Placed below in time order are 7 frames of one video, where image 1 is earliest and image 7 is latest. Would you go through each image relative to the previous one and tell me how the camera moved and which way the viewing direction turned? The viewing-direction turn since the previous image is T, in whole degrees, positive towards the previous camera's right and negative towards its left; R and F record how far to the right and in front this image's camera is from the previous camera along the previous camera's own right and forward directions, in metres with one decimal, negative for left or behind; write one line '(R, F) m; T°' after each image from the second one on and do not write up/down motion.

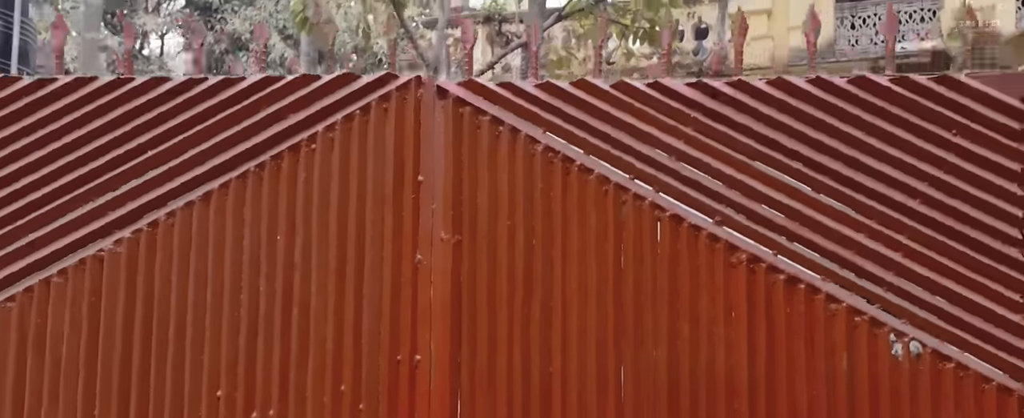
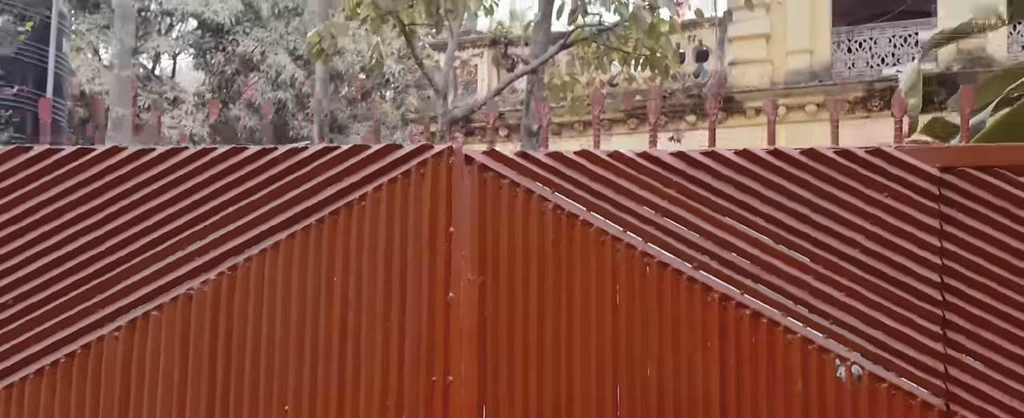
(0.0, -0.4) m; 0°
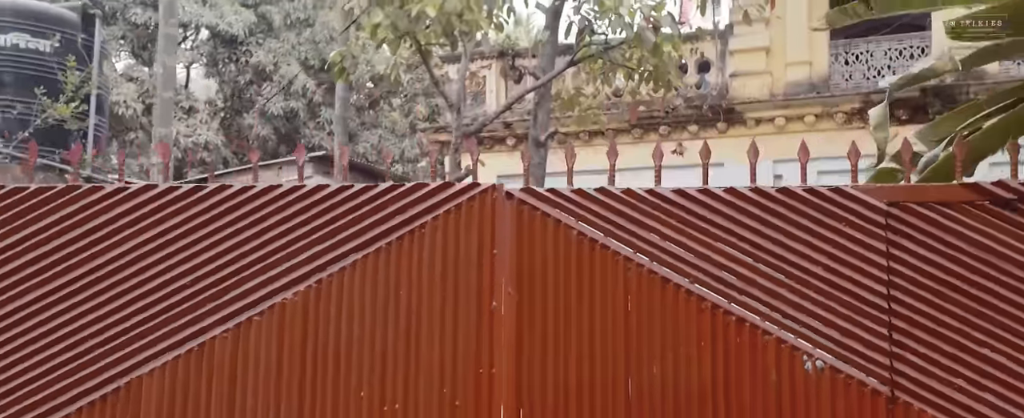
(-0.1, -0.5) m; 0°
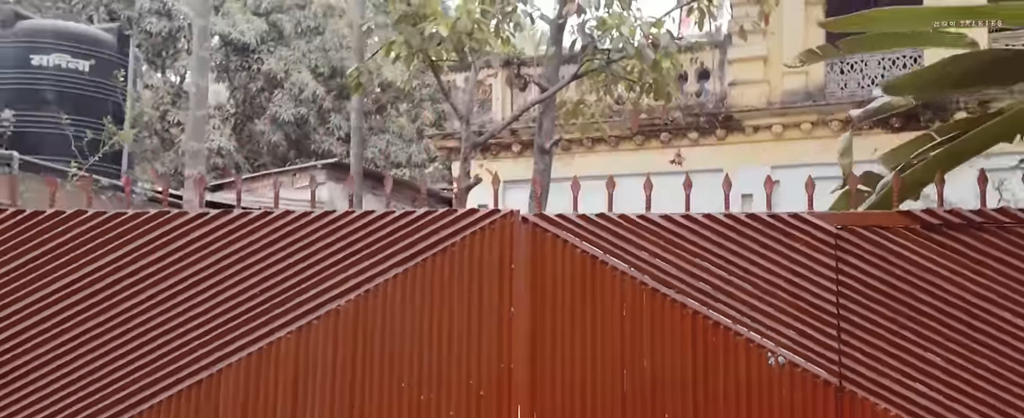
(0.0, -0.5) m; 0°
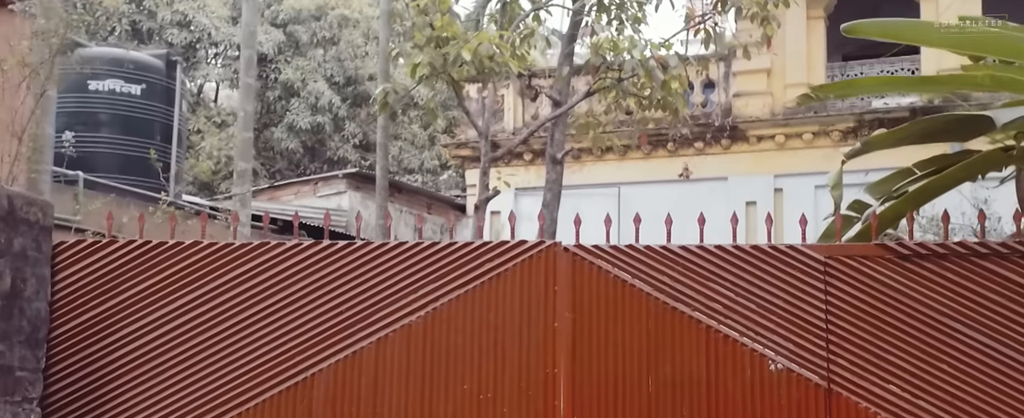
(-0.1, -0.6) m; 0°
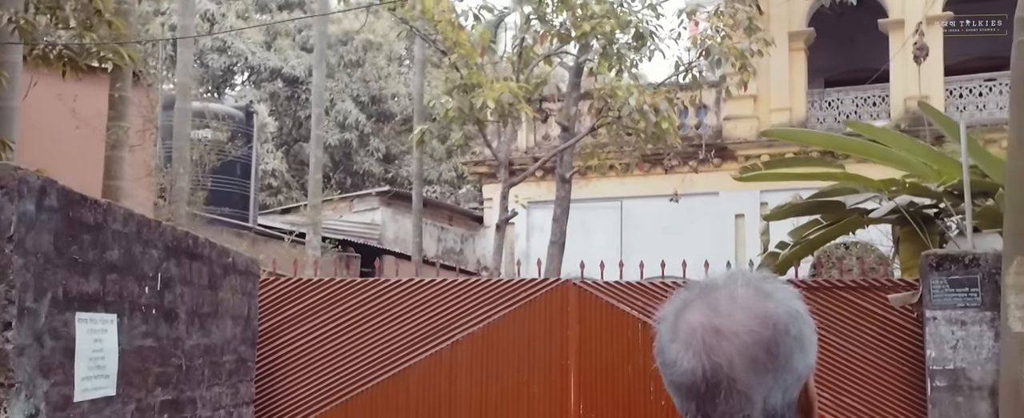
(-0.1, -1.9) m; 0°
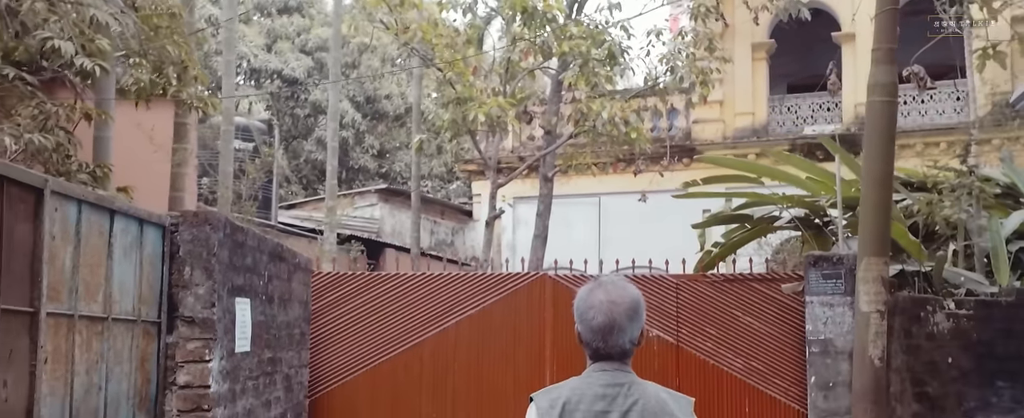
(0.0, -1.6) m; +1°
